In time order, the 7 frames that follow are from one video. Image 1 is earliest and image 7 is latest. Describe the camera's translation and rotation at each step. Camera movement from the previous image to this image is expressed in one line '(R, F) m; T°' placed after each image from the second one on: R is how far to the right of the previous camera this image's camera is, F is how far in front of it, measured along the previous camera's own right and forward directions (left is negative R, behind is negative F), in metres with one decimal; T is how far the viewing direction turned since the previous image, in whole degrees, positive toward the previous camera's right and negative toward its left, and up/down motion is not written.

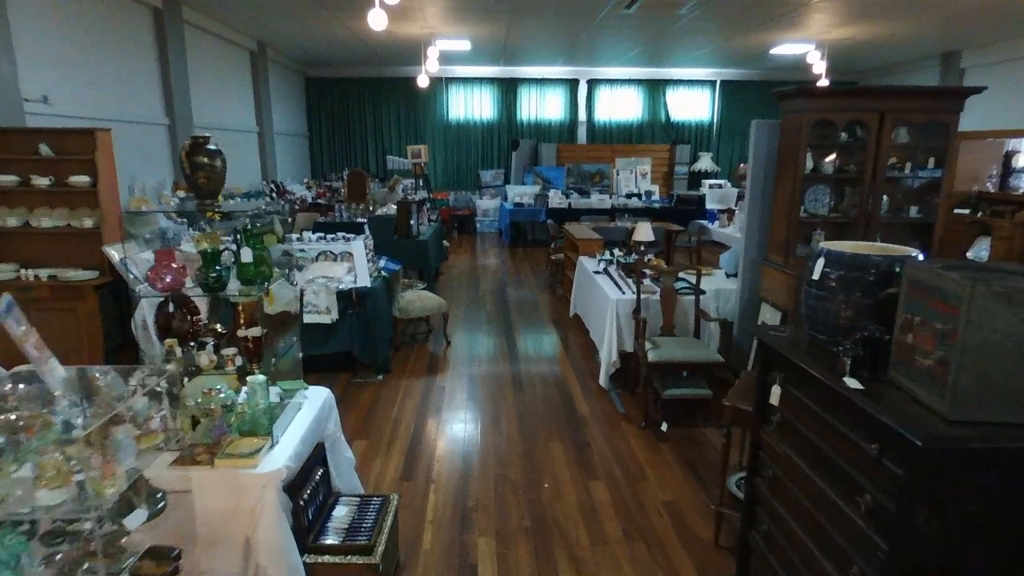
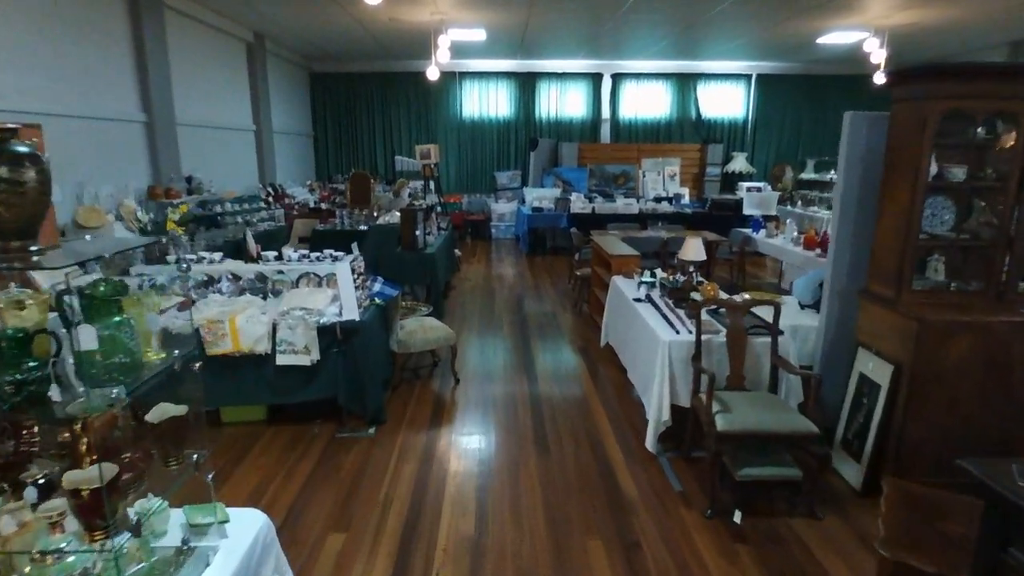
(0.0, +0.7) m; -1°
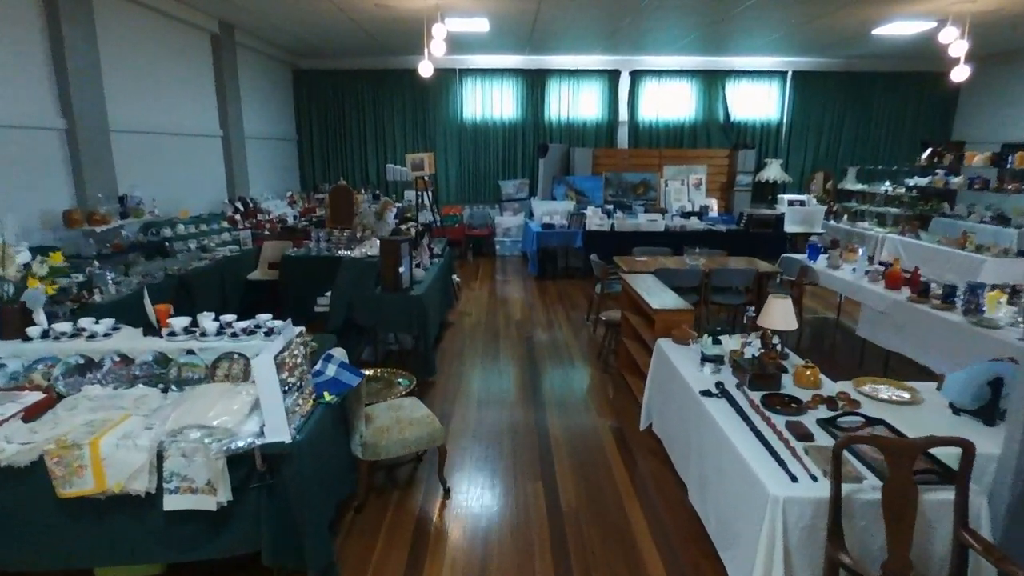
(0.0, +1.0) m; 0°
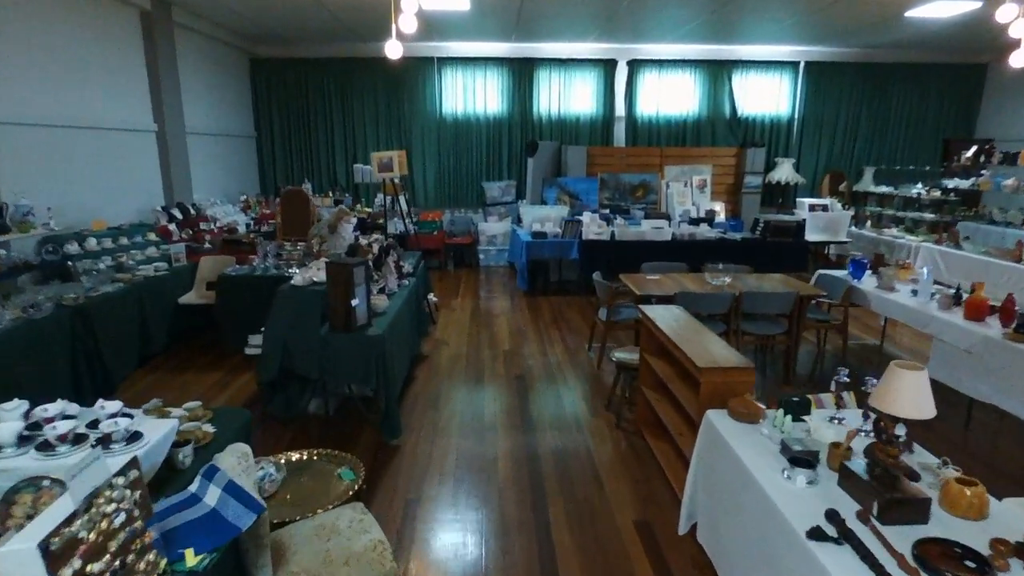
(0.0, +0.9) m; +1°
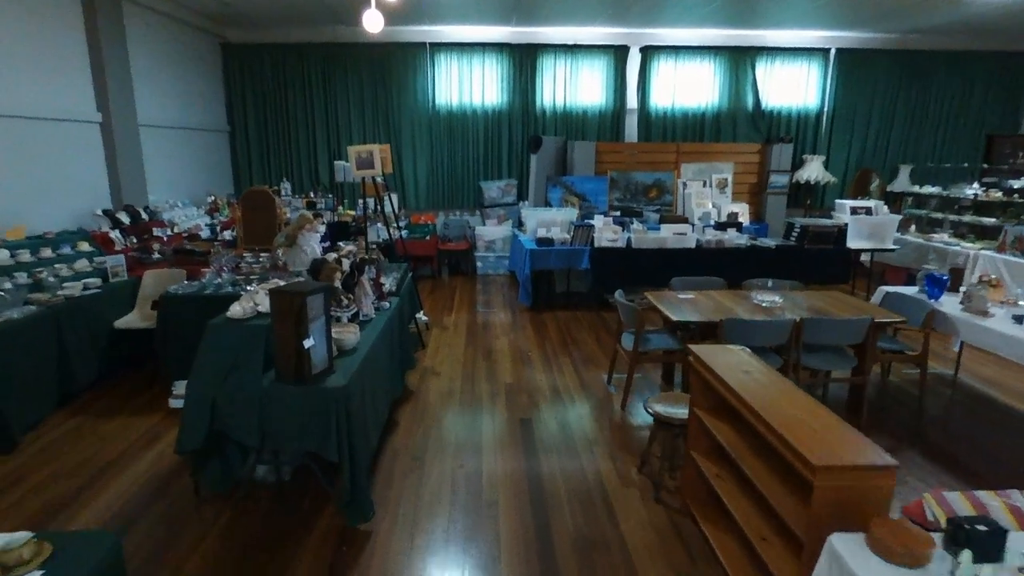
(0.0, +0.8) m; 0°
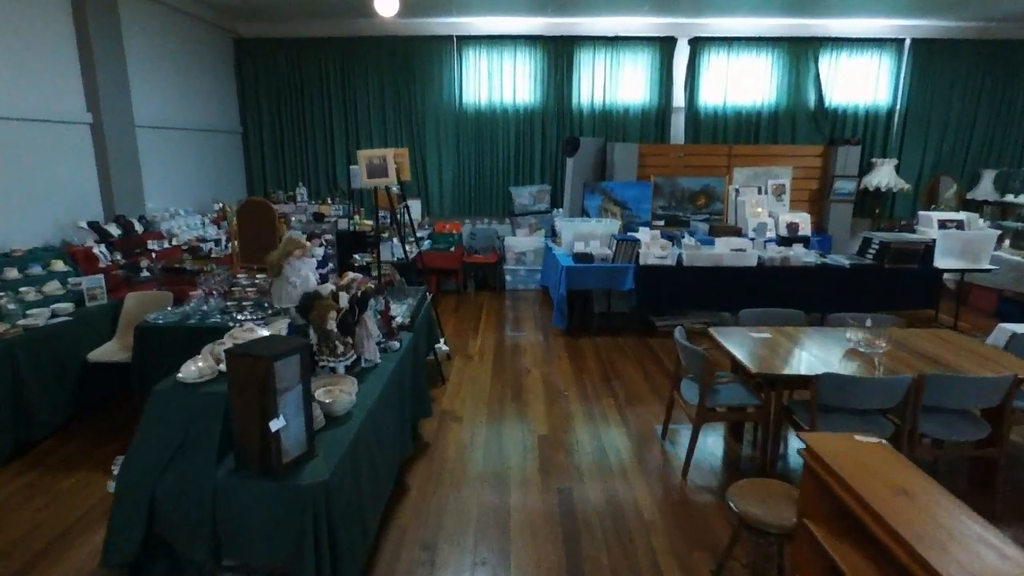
(0.0, +0.6) m; -3°
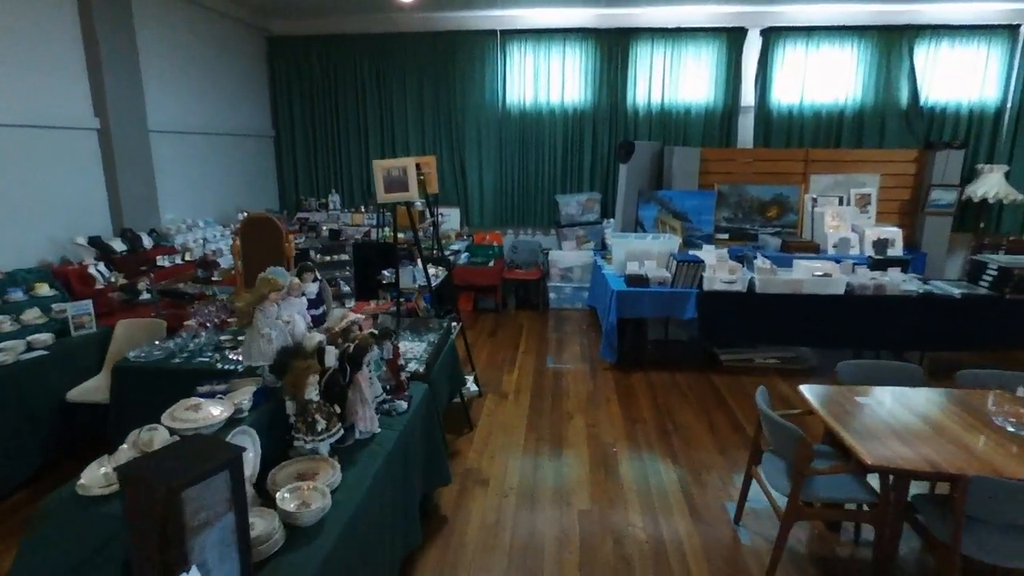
(0.0, +0.6) m; -5°
